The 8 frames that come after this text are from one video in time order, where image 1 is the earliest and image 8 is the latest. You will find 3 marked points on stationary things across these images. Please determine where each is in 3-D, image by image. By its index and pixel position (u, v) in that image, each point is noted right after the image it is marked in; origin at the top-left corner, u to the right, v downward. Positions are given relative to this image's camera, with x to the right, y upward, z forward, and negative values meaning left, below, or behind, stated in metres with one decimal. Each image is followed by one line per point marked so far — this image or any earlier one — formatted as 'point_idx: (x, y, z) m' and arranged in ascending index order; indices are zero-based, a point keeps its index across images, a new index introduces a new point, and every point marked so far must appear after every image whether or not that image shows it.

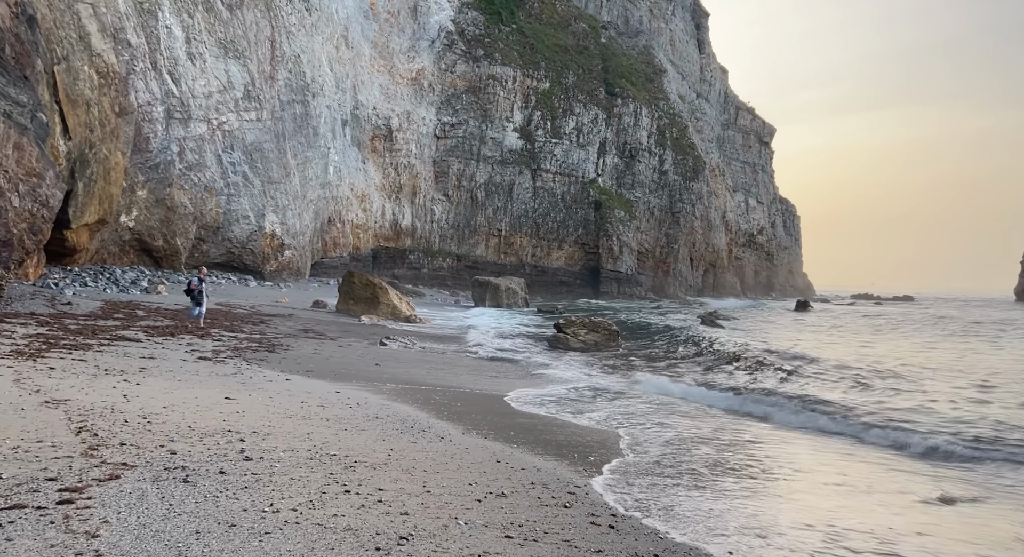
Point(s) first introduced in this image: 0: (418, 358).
0: (-1.7, -1.3, +14.2) m
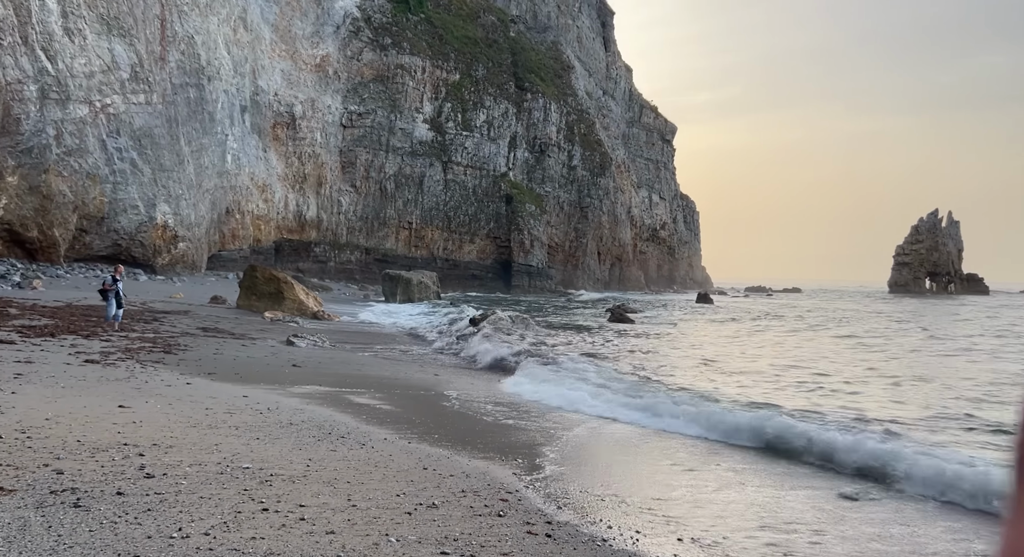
0: (-3.1, -1.2, +13.5) m
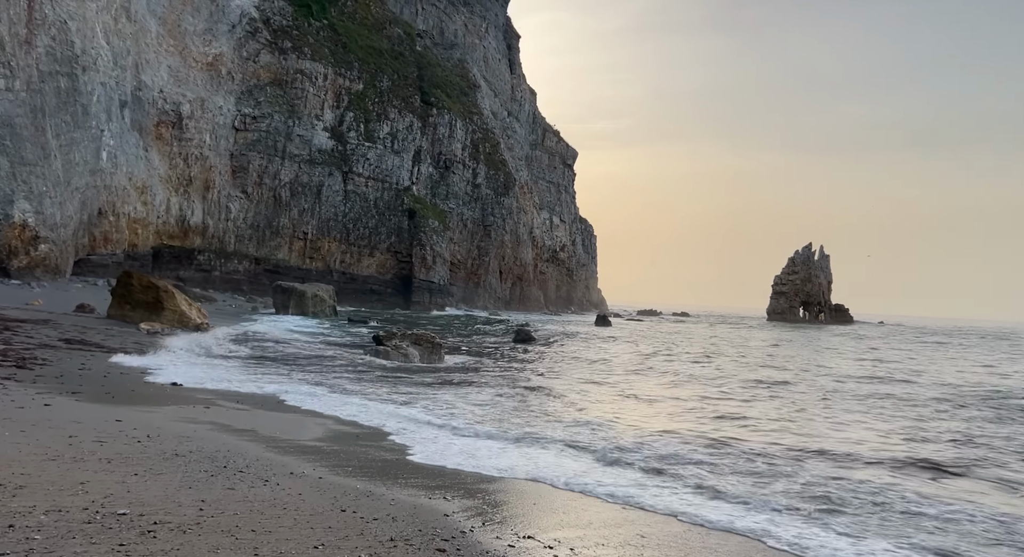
0: (-4.6, -1.4, +12.1) m
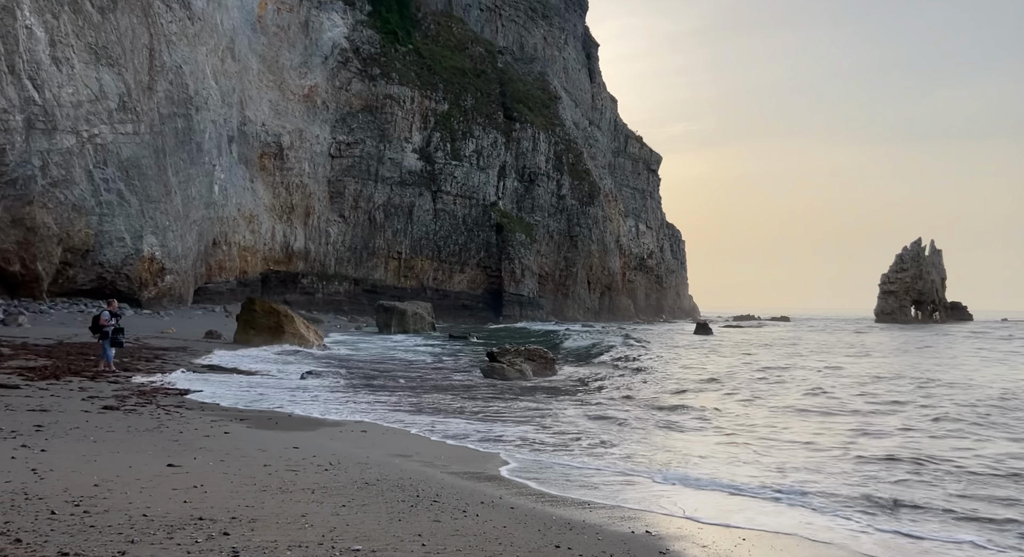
0: (-2.5, -1.8, +12.5) m
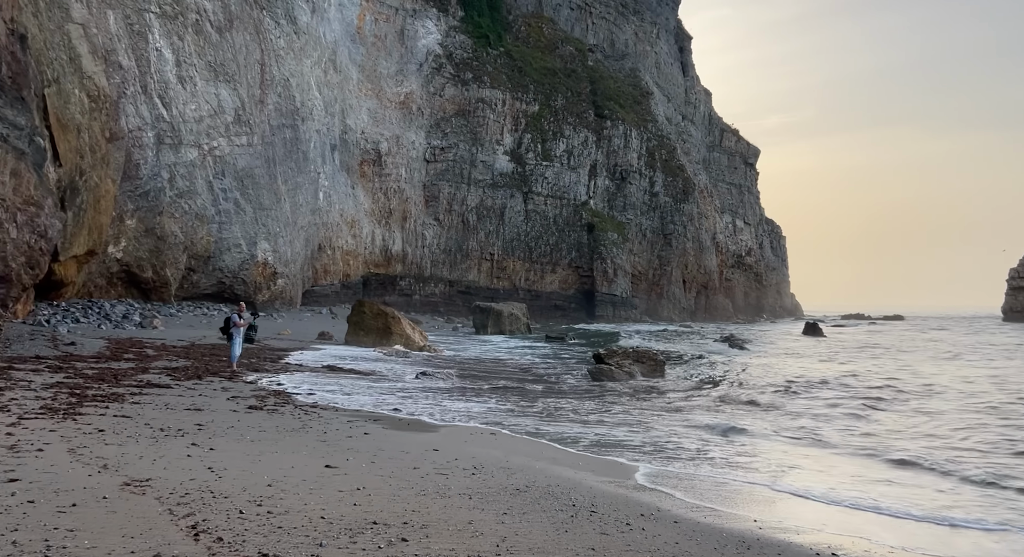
0: (-0.7, -1.9, +13.0) m
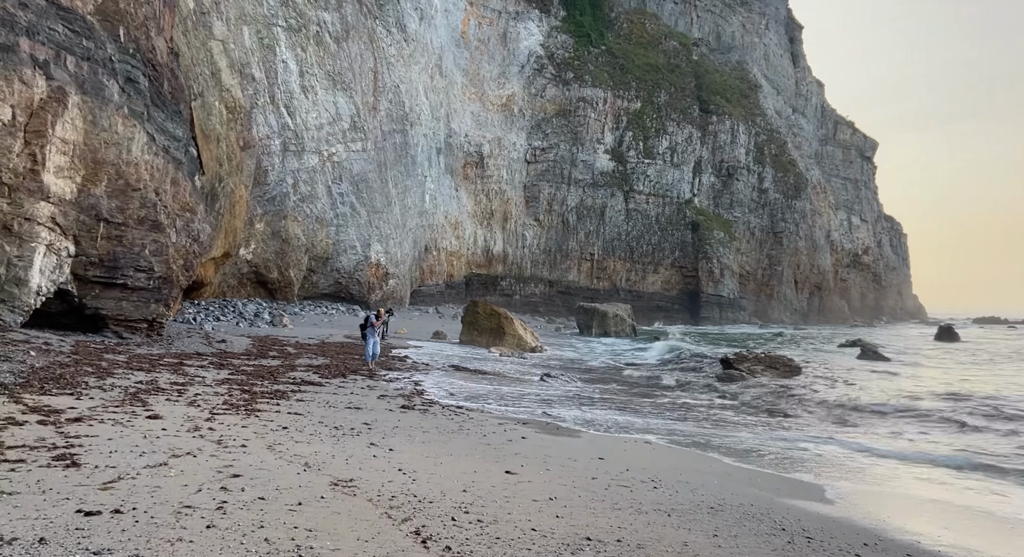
0: (+1.5, -1.9, +13.0) m
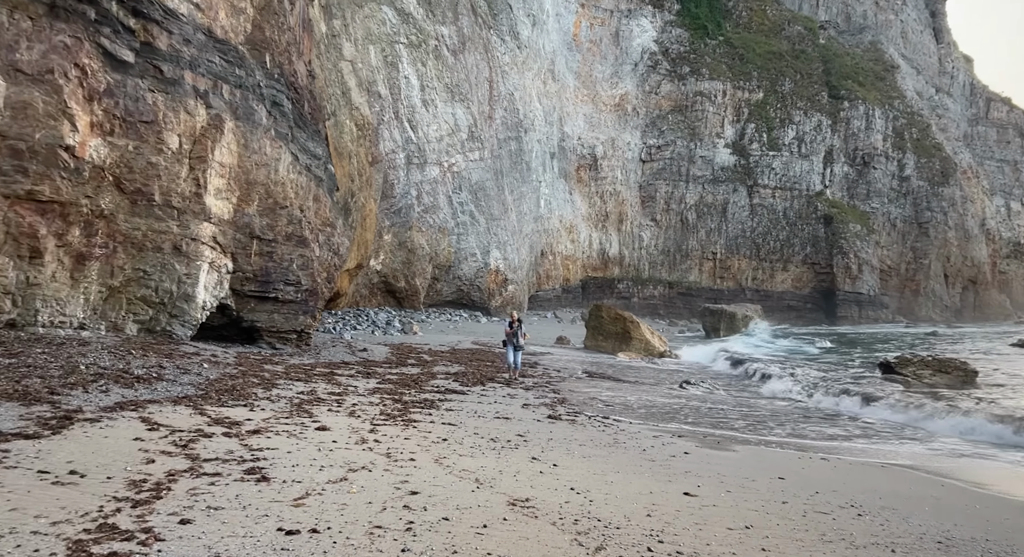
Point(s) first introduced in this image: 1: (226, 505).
0: (+3.8, -1.9, +12.5) m
1: (-1.9, -1.5, +5.2) m
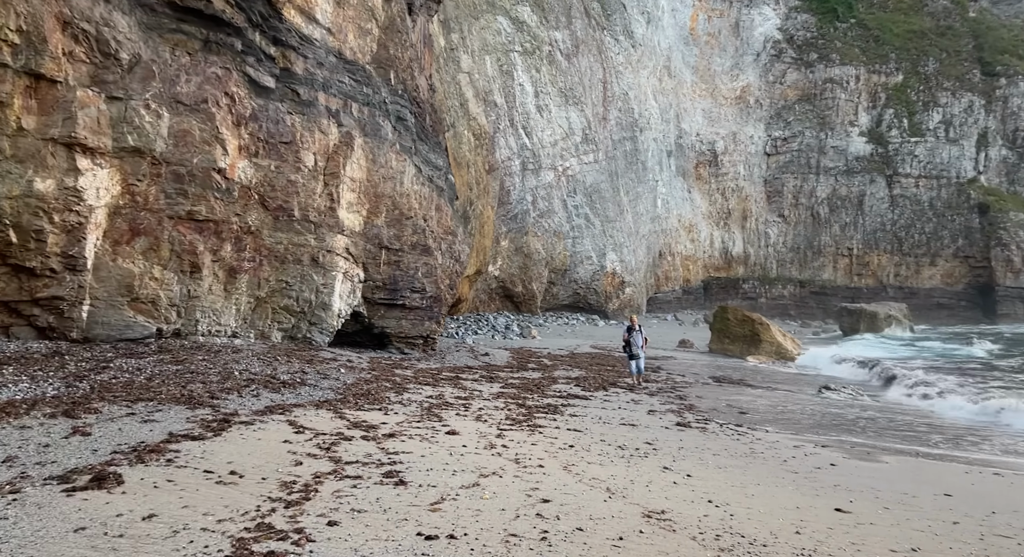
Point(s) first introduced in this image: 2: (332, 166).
0: (+5.7, -1.9, +11.9) m
1: (-1.0, -1.6, +5.5) m
2: (-2.7, +1.7, +11.6) m
